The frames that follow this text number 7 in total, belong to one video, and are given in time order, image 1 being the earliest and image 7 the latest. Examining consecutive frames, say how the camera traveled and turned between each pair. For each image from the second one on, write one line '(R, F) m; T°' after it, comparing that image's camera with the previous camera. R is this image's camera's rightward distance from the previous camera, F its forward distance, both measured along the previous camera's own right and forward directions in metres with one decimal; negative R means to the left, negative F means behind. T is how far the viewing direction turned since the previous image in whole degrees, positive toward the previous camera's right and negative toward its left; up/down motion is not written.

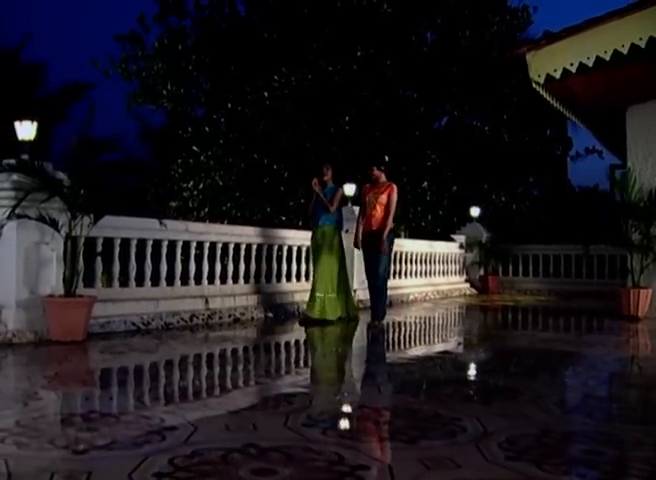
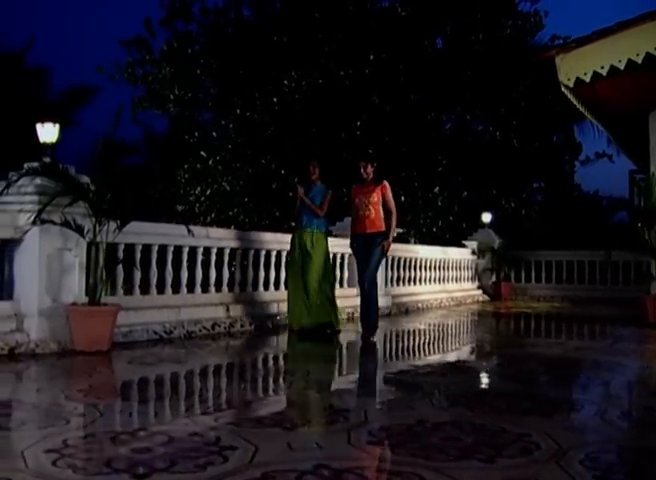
(-0.4, +0.2) m; +1°
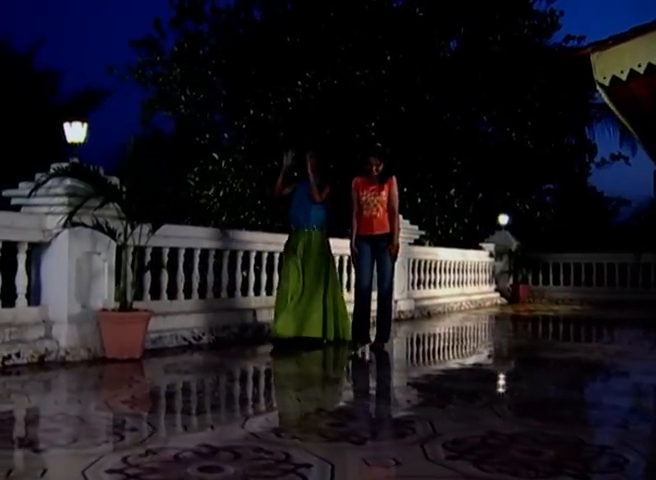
(-0.4, +0.2) m; +1°
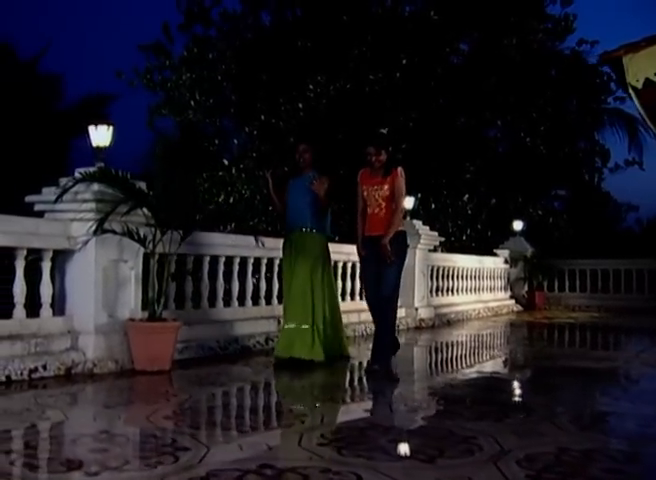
(-0.3, +0.2) m; +1°
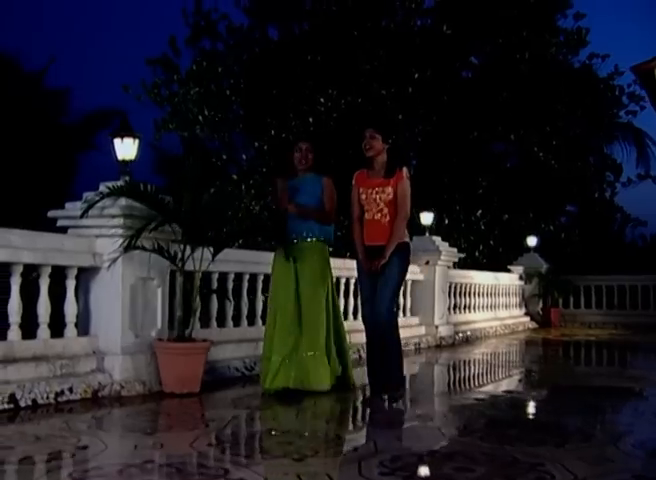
(-0.3, +0.2) m; +1°
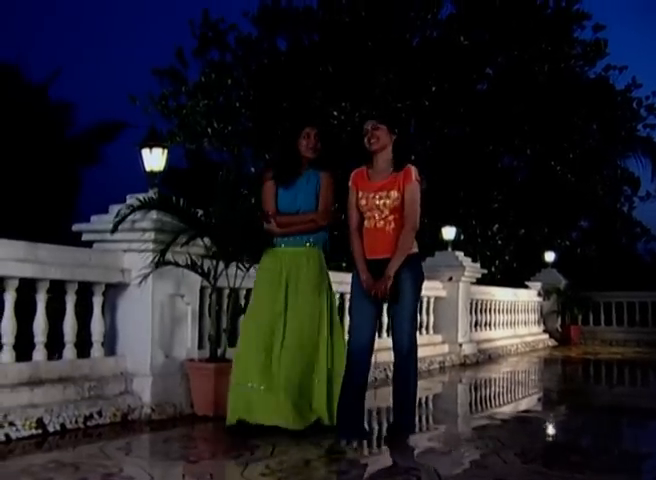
(-0.3, +0.3) m; 0°
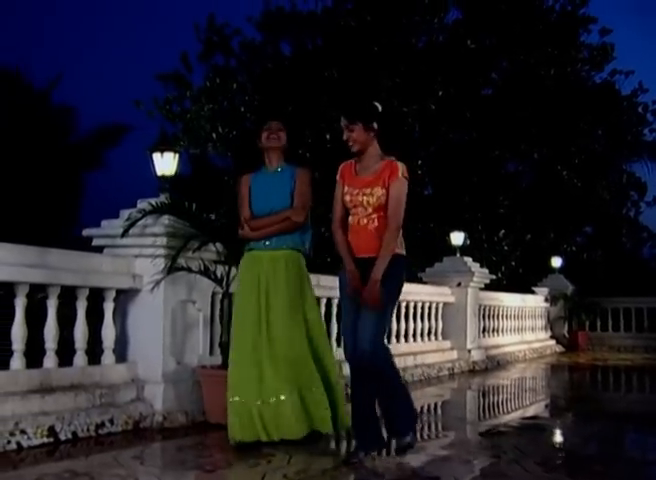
(-0.1, +0.1) m; 0°
